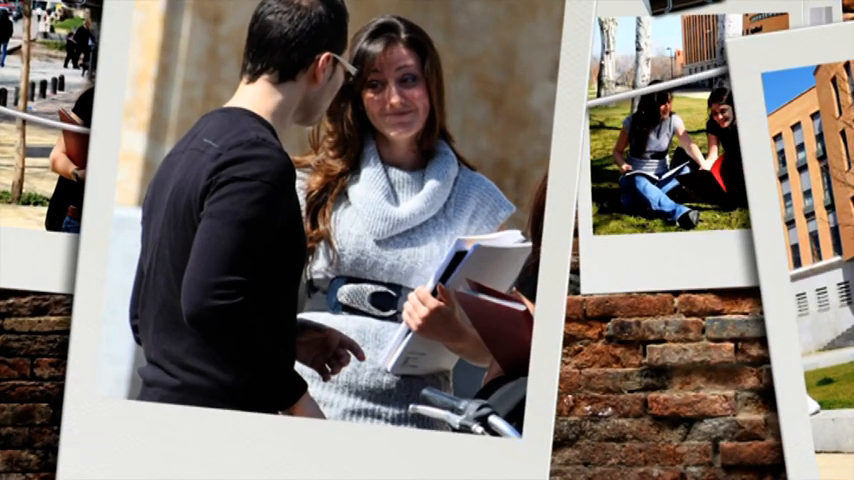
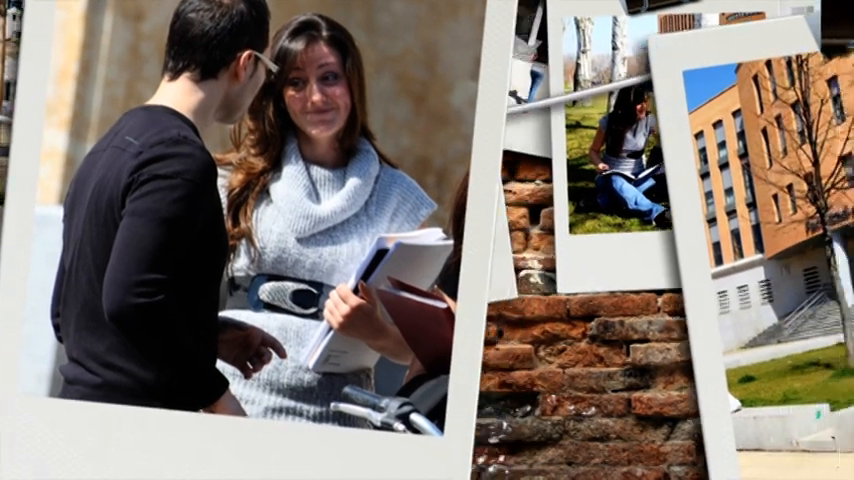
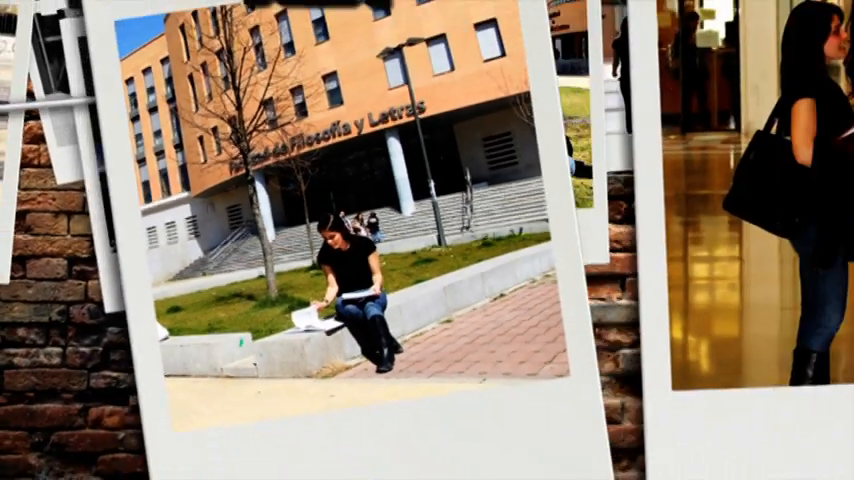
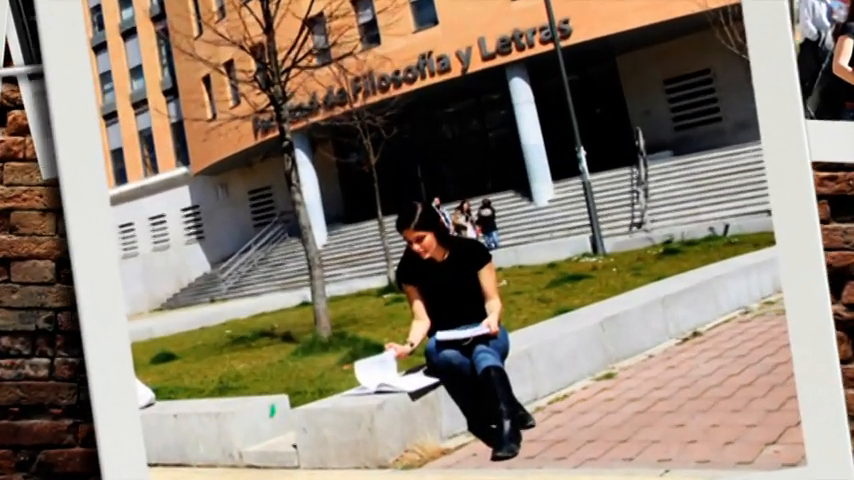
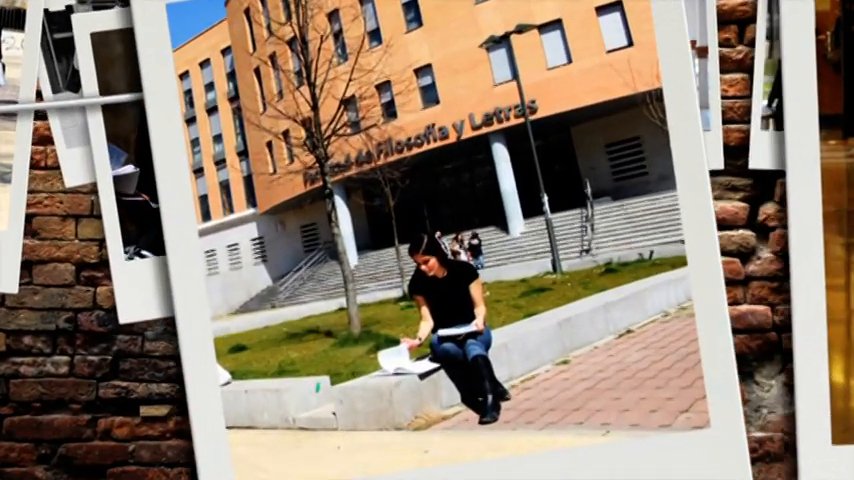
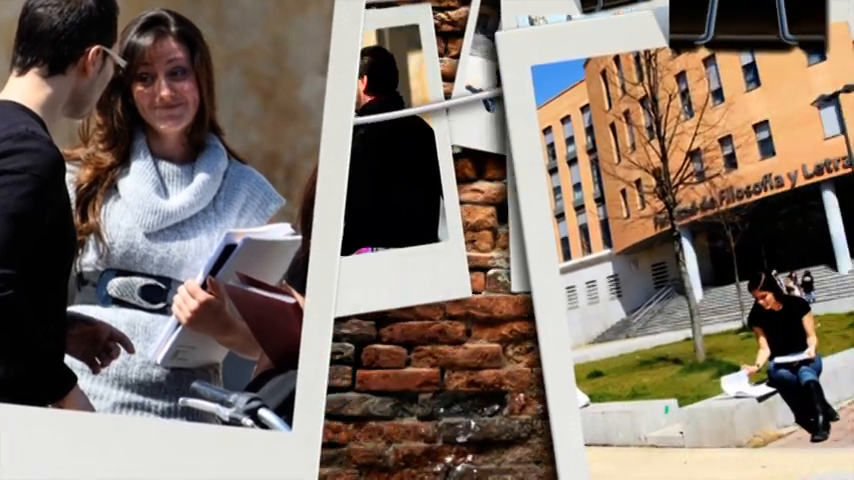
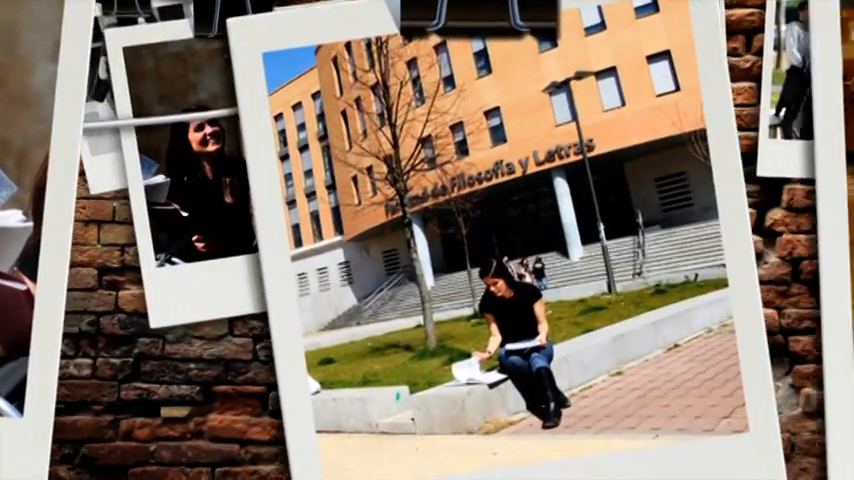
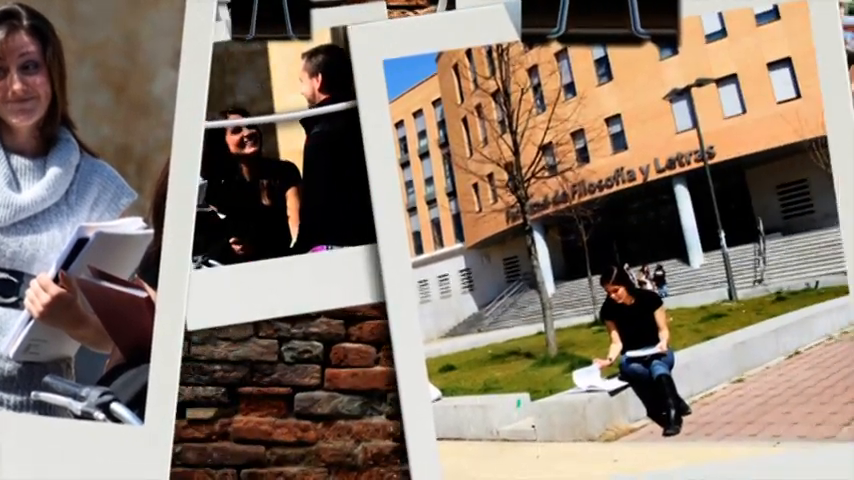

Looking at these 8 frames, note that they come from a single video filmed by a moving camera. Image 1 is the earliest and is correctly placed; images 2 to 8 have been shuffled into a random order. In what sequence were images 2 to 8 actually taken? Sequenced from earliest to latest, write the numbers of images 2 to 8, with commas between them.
2, 6, 8, 7, 5, 4, 3
